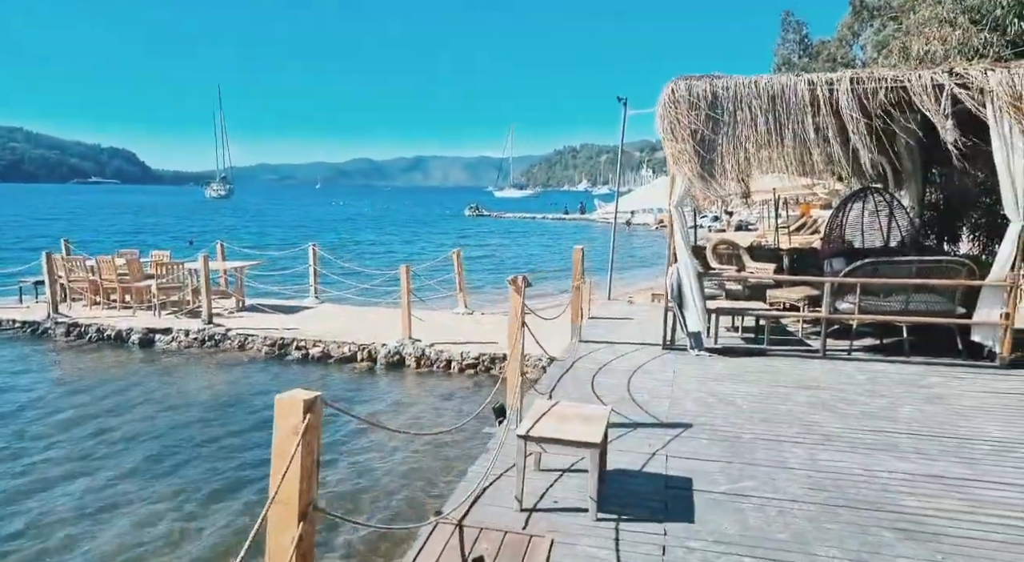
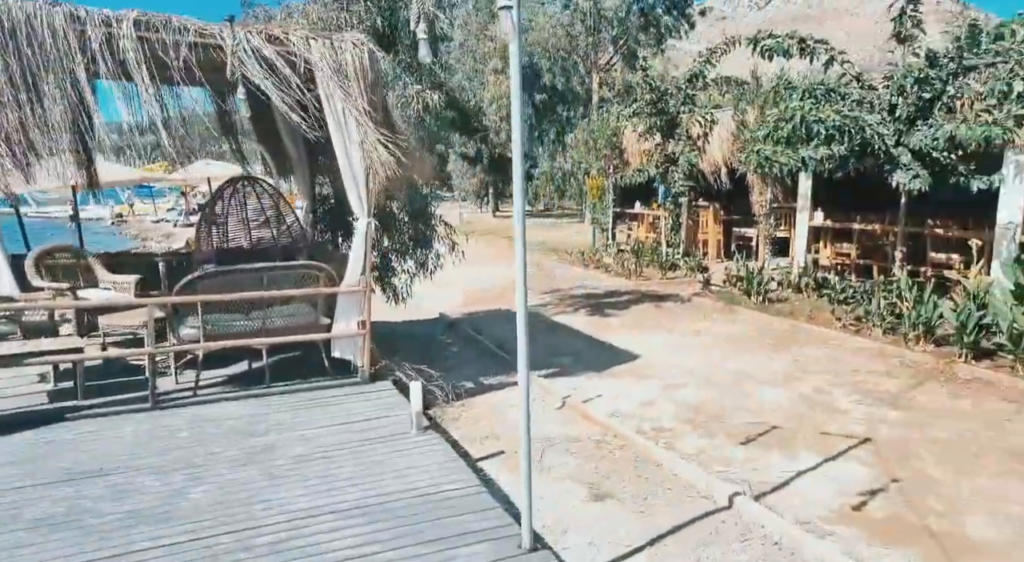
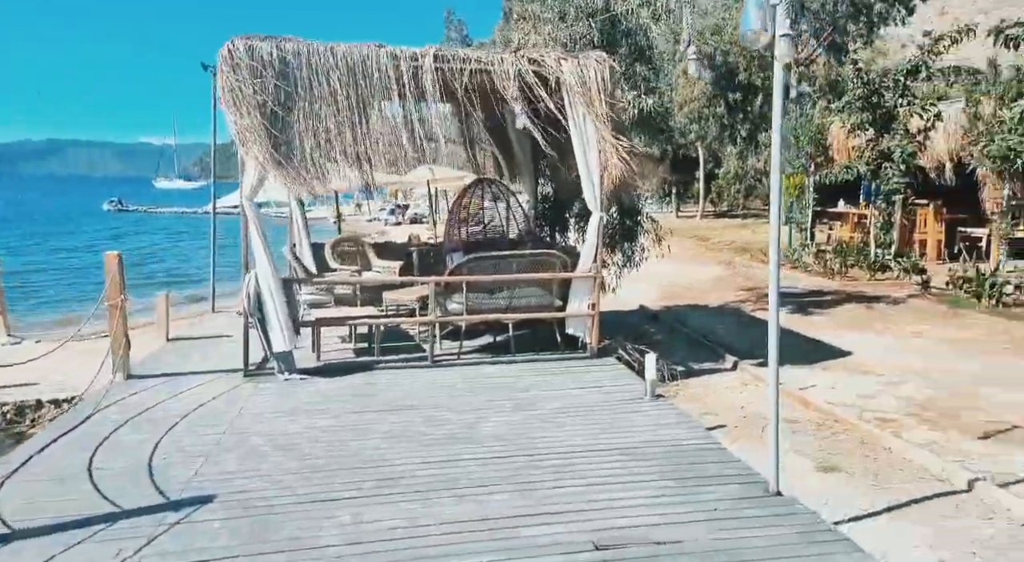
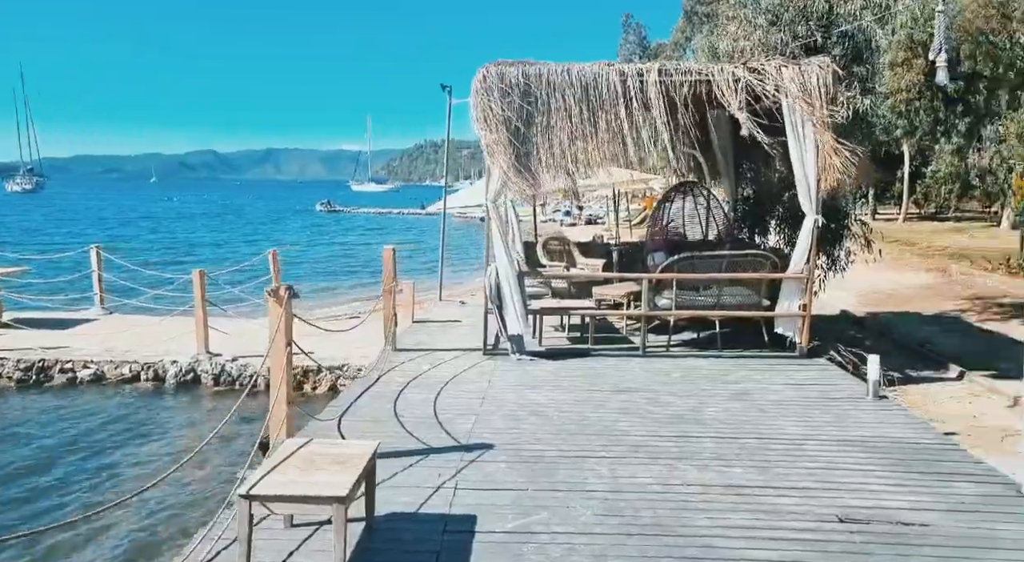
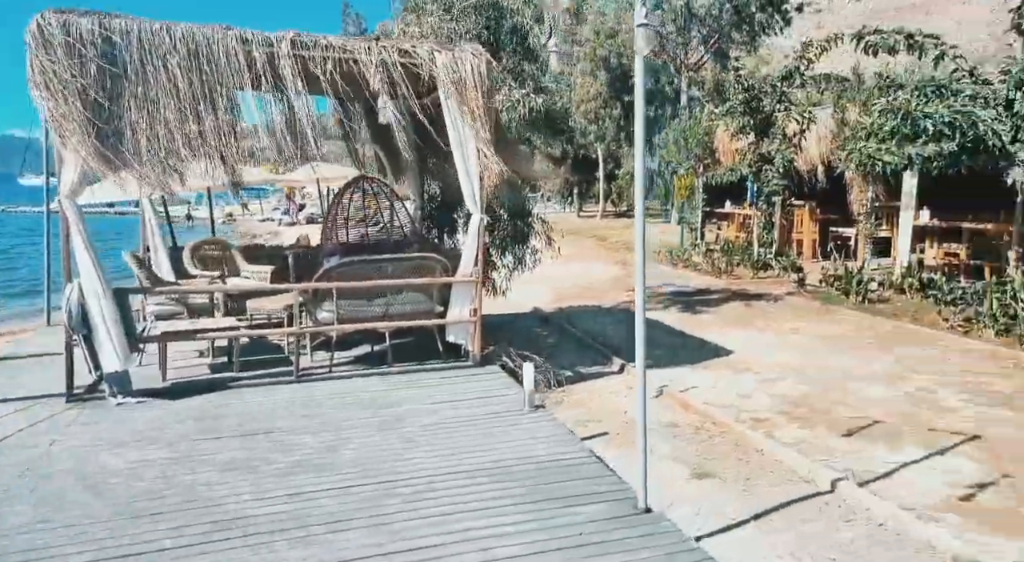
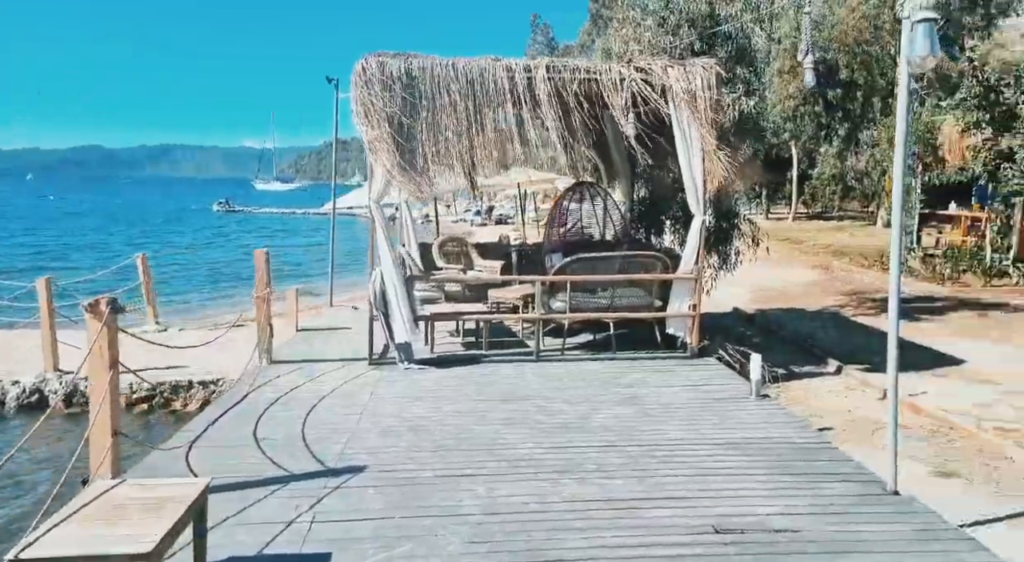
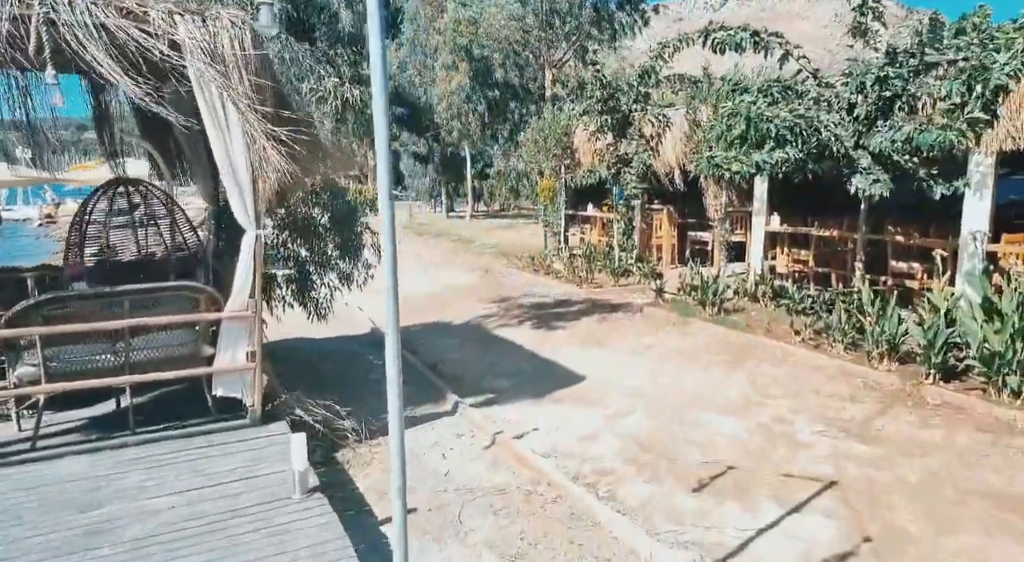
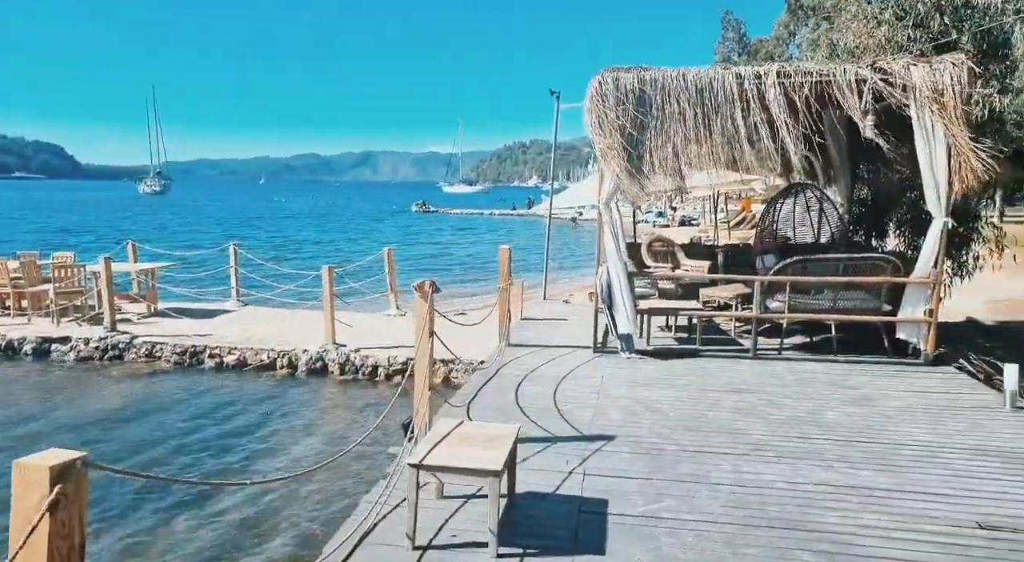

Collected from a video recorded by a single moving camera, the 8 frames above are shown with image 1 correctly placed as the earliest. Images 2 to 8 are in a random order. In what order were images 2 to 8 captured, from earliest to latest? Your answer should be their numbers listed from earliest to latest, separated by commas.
8, 4, 6, 3, 5, 2, 7
